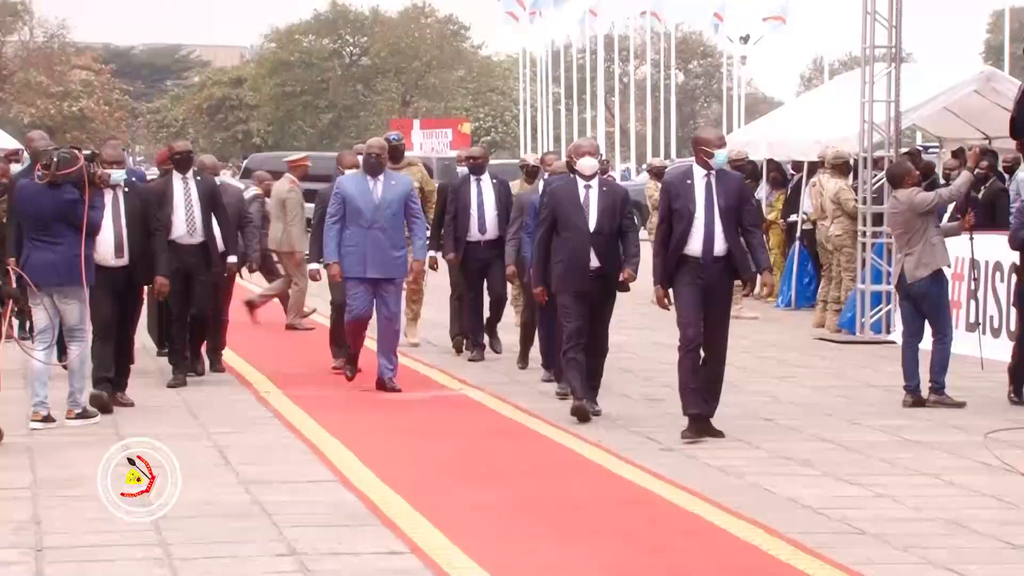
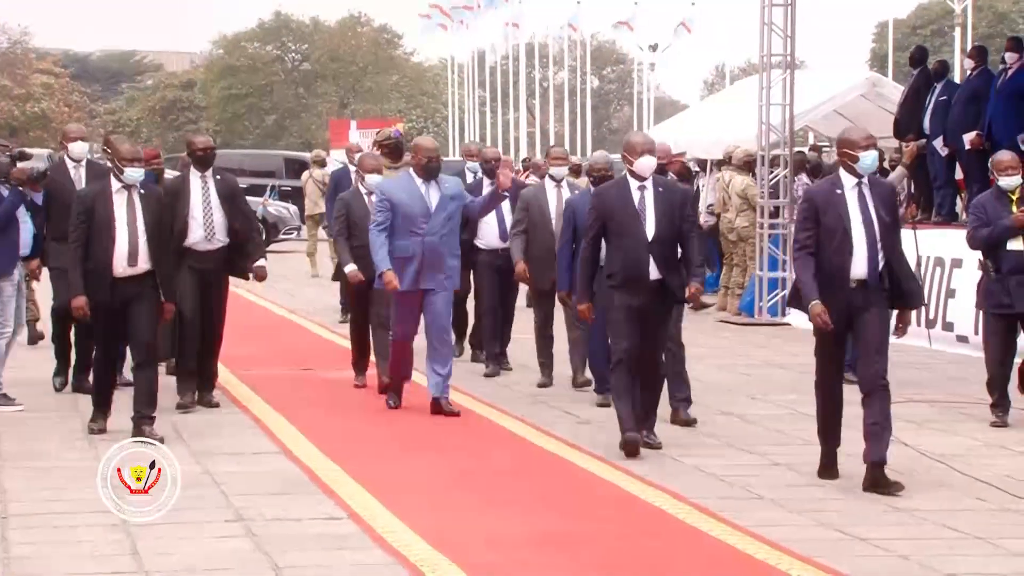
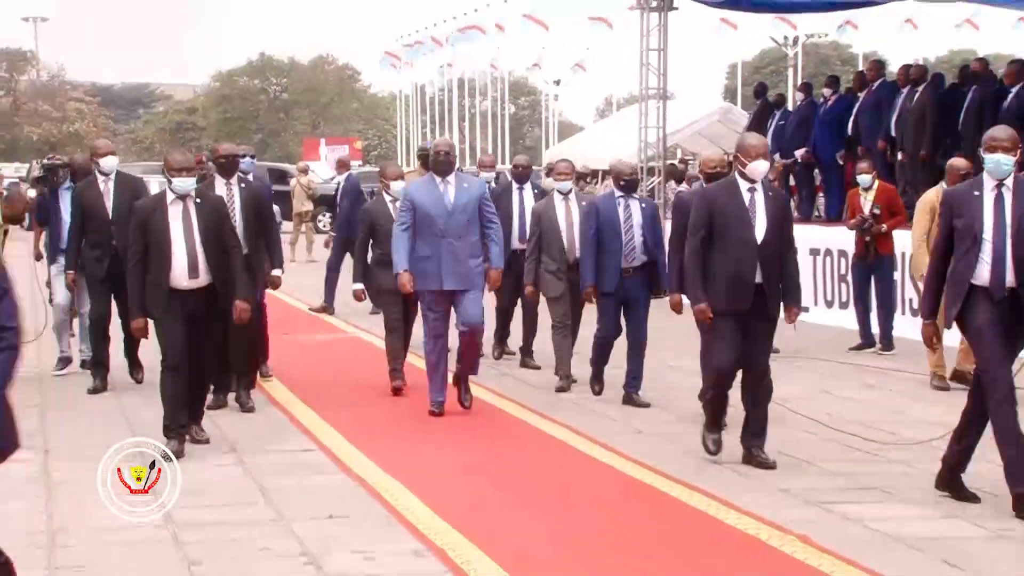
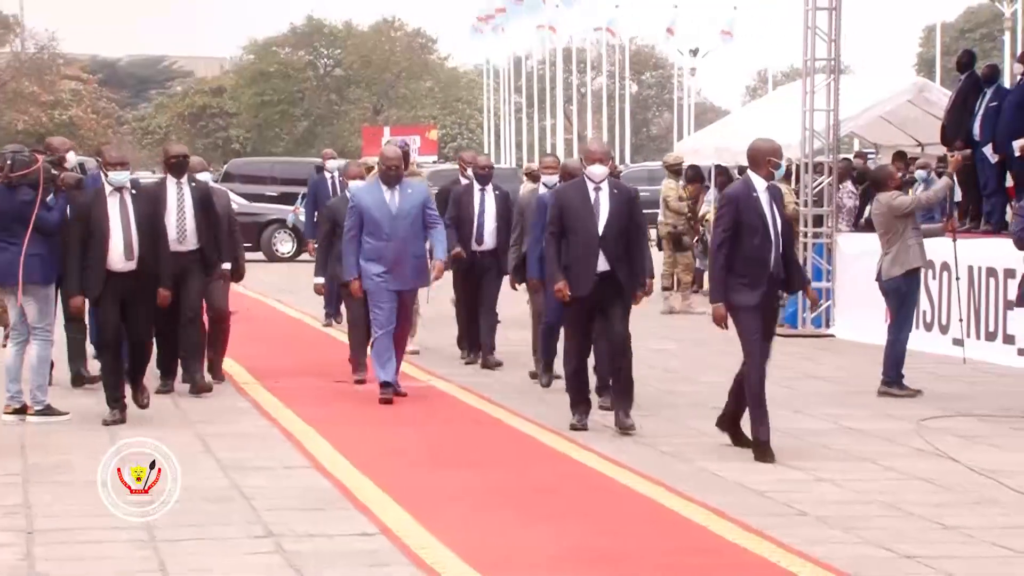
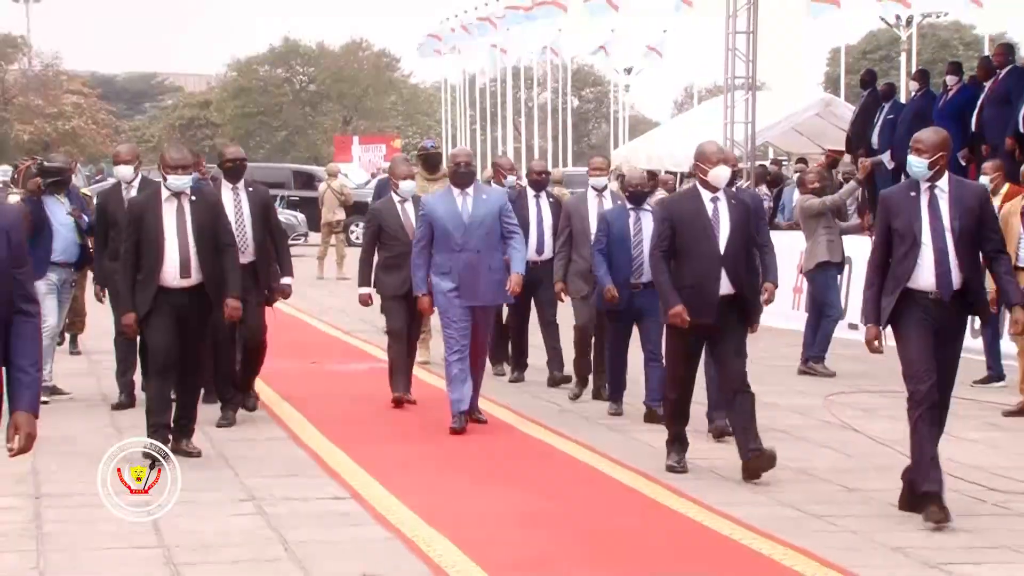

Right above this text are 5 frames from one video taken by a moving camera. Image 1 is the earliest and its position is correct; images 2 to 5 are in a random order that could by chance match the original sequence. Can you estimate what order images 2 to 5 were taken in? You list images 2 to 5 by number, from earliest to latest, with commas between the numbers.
4, 2, 5, 3
